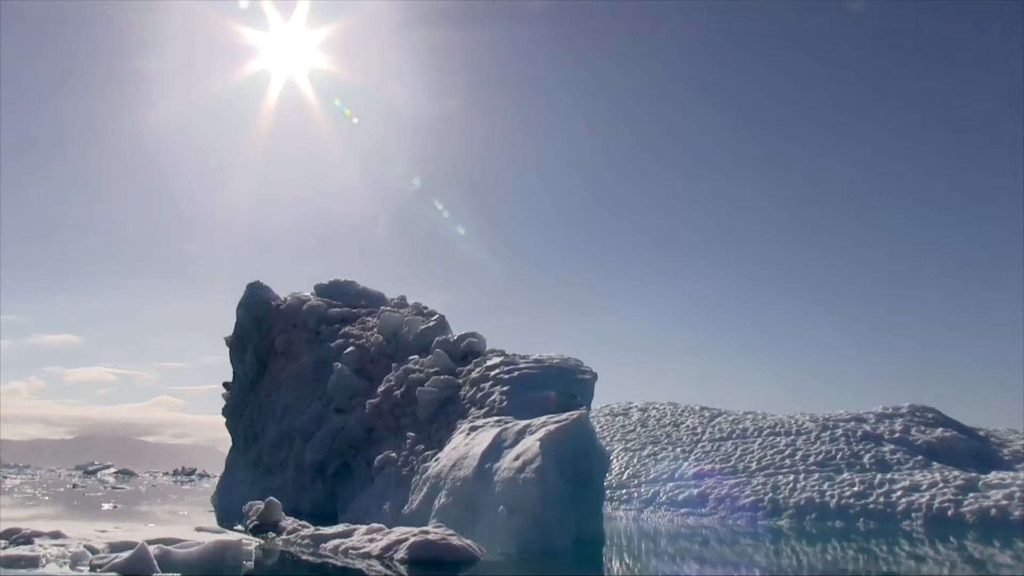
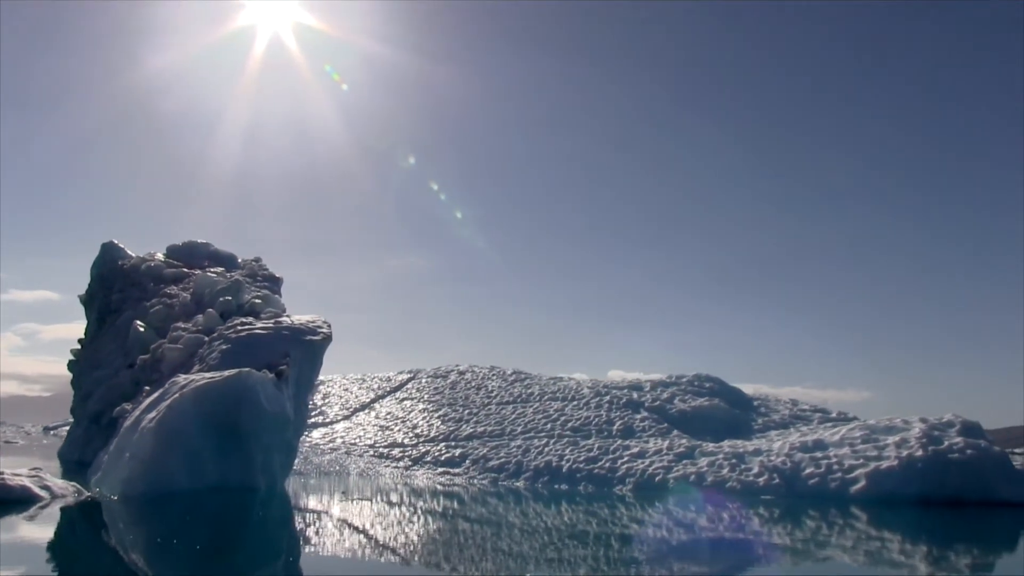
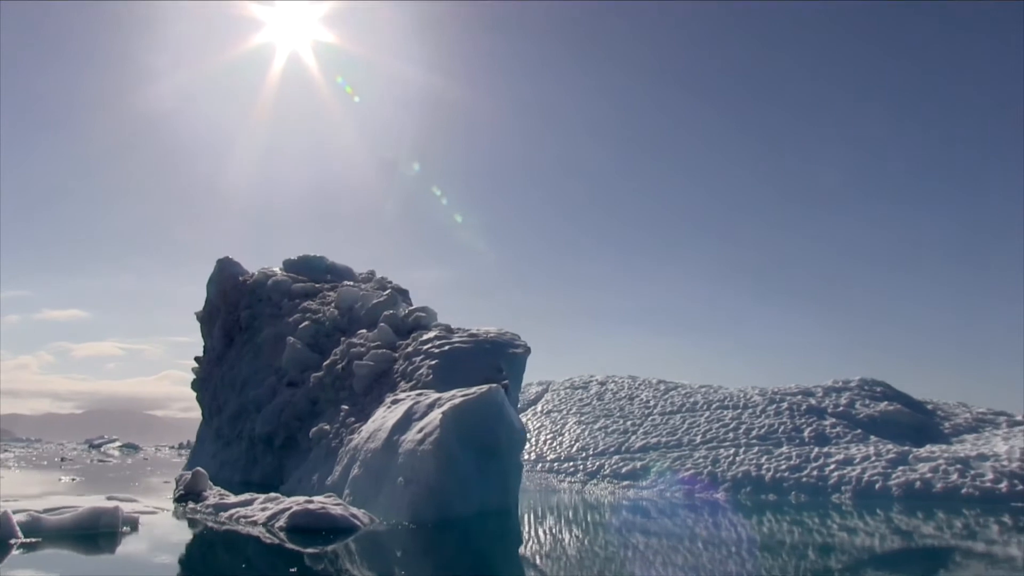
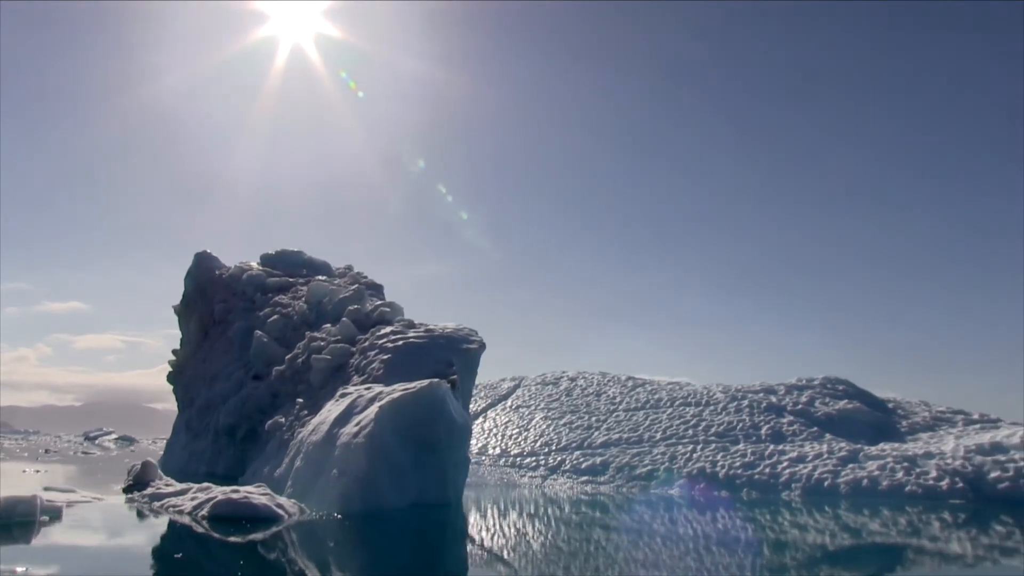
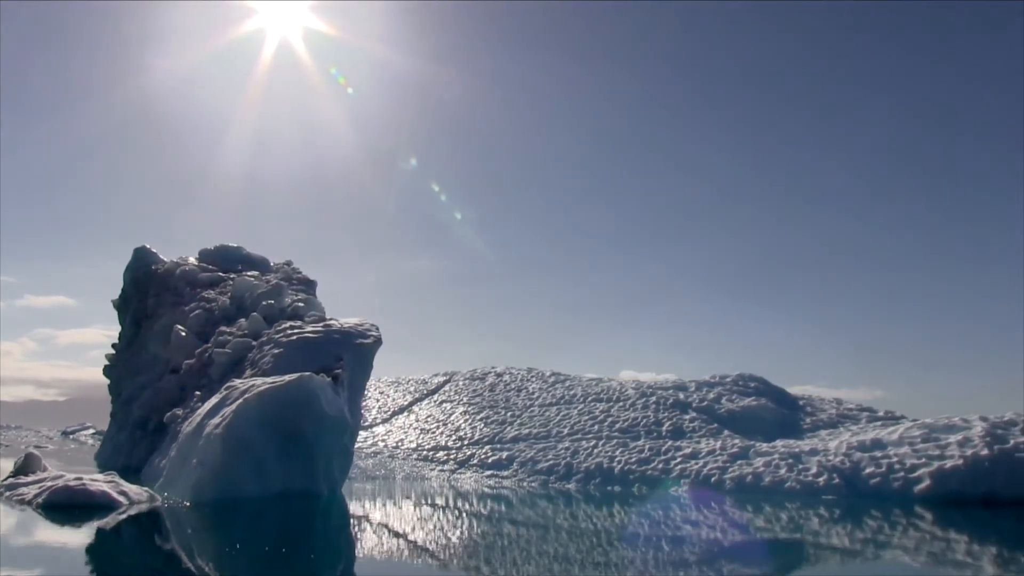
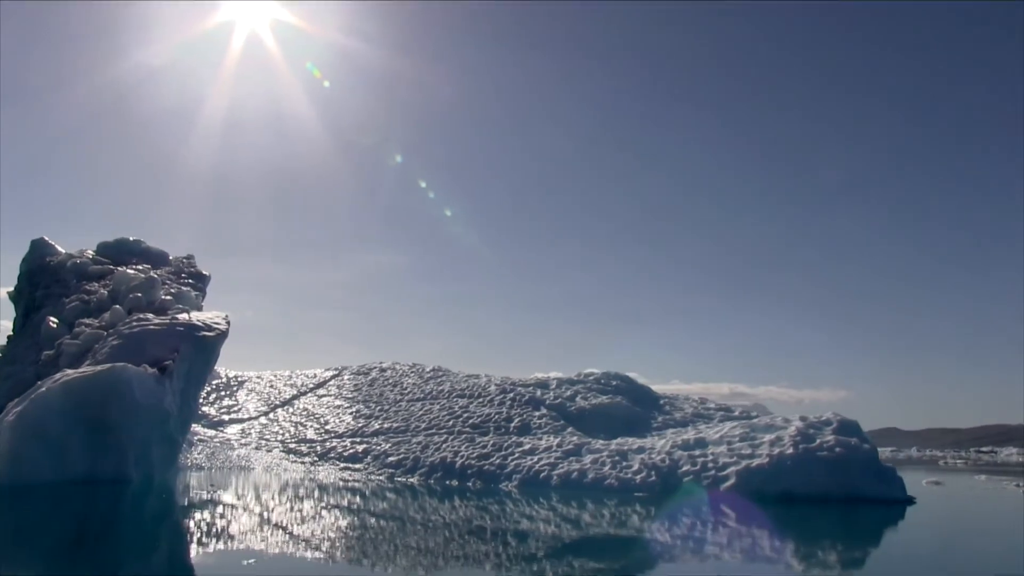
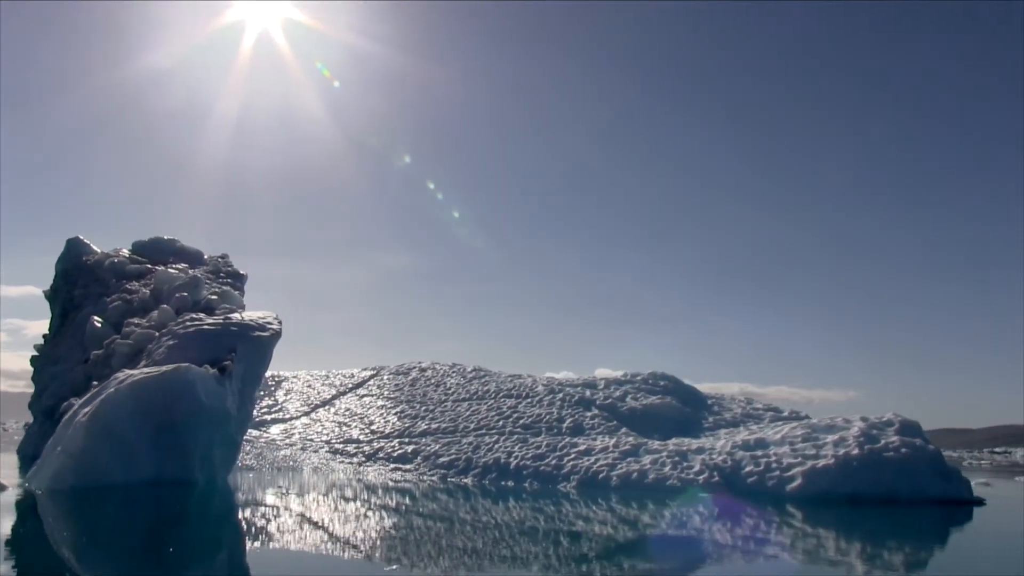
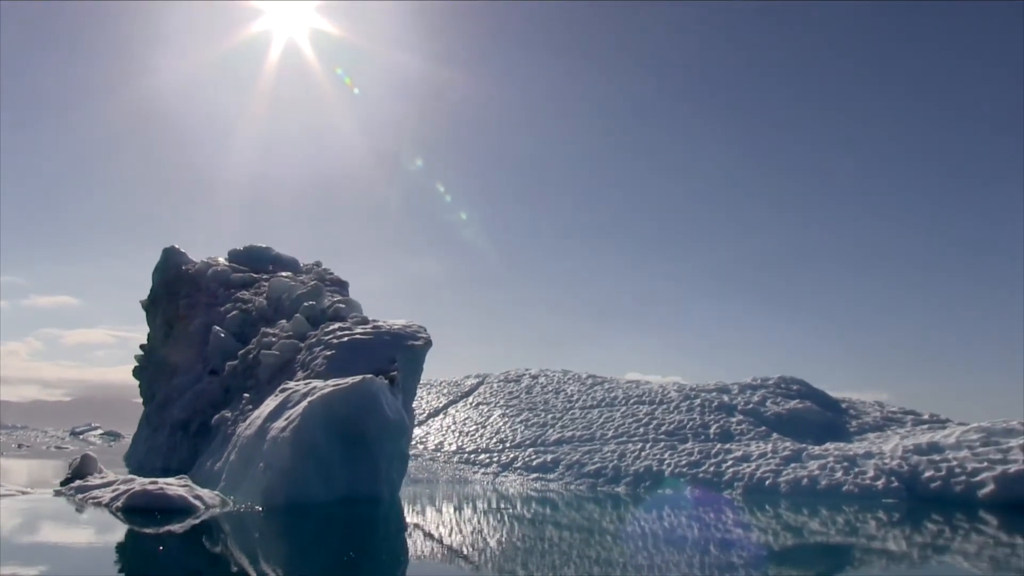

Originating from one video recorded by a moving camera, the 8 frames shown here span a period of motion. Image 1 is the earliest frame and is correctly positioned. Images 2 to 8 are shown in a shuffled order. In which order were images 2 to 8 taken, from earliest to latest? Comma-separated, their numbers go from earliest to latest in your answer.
3, 4, 8, 5, 2, 7, 6
